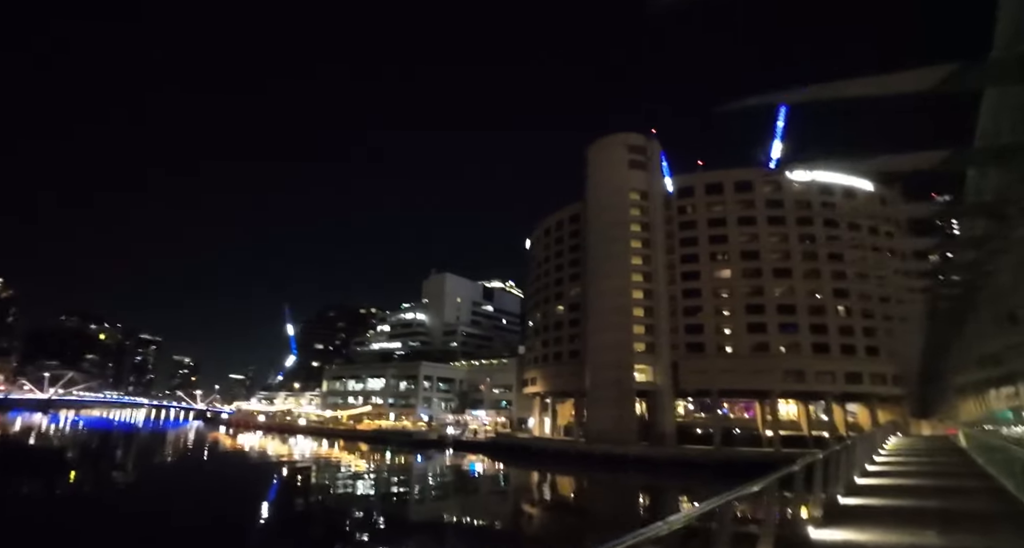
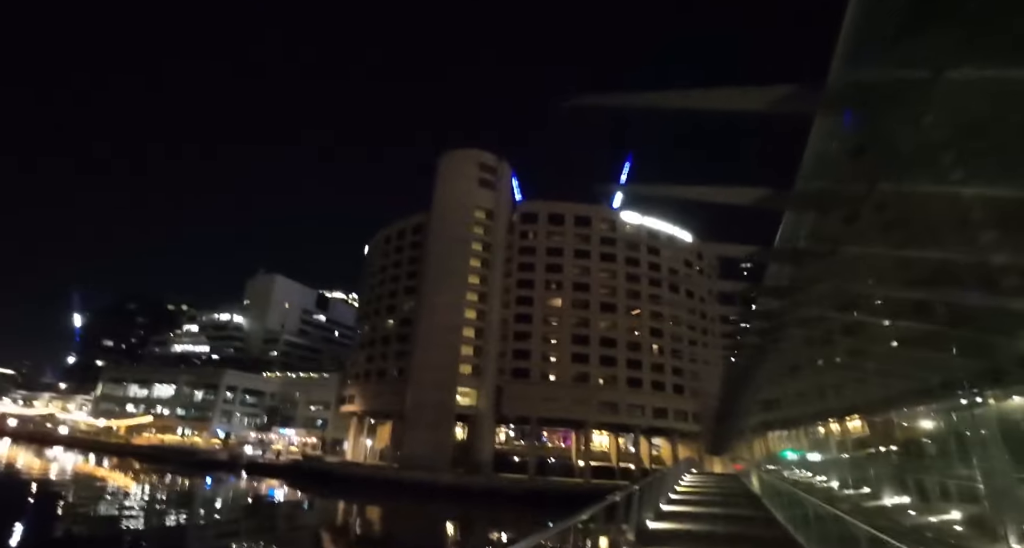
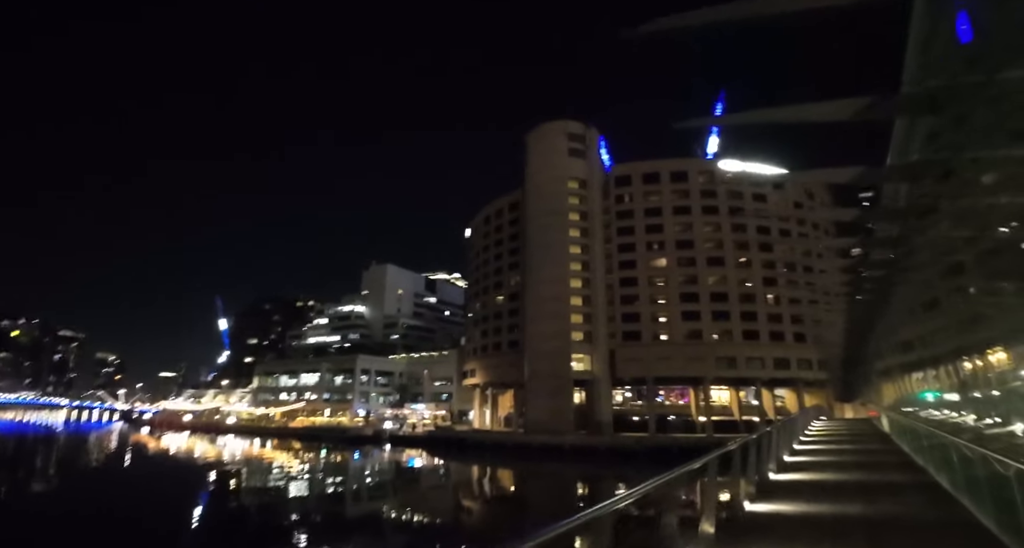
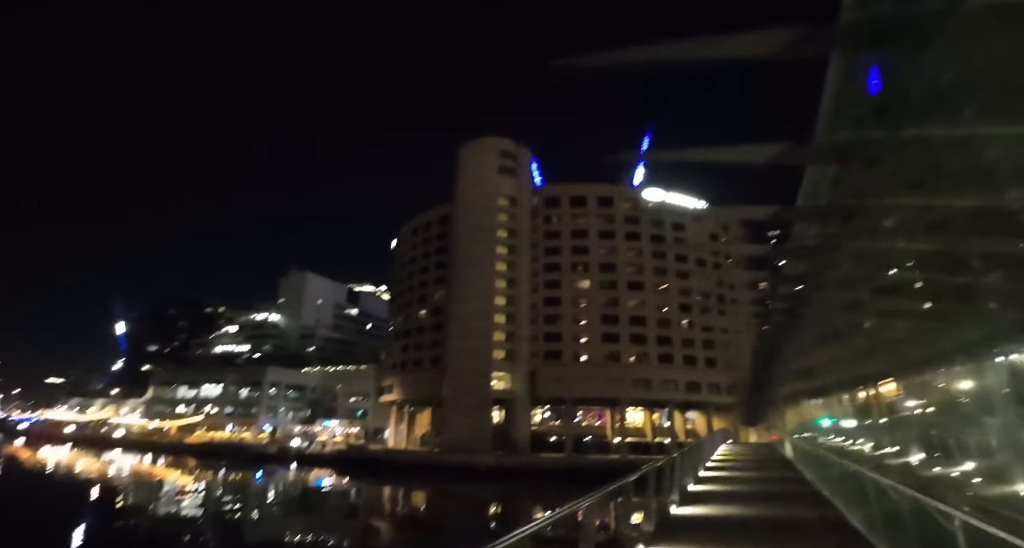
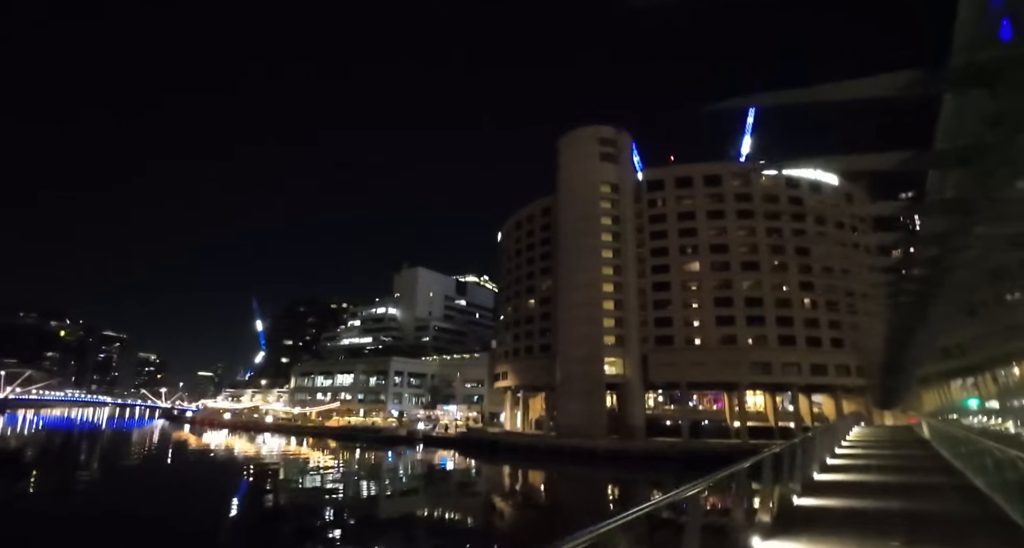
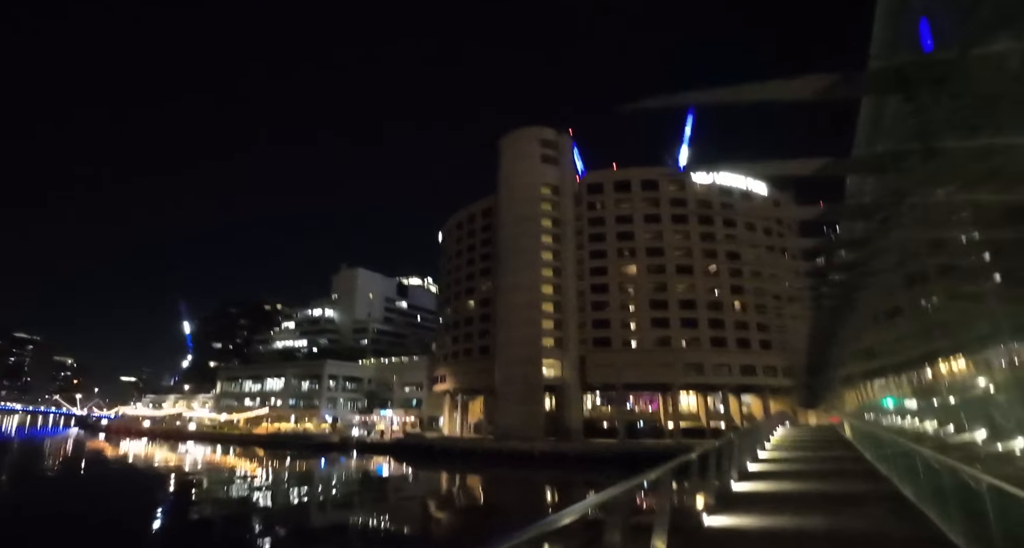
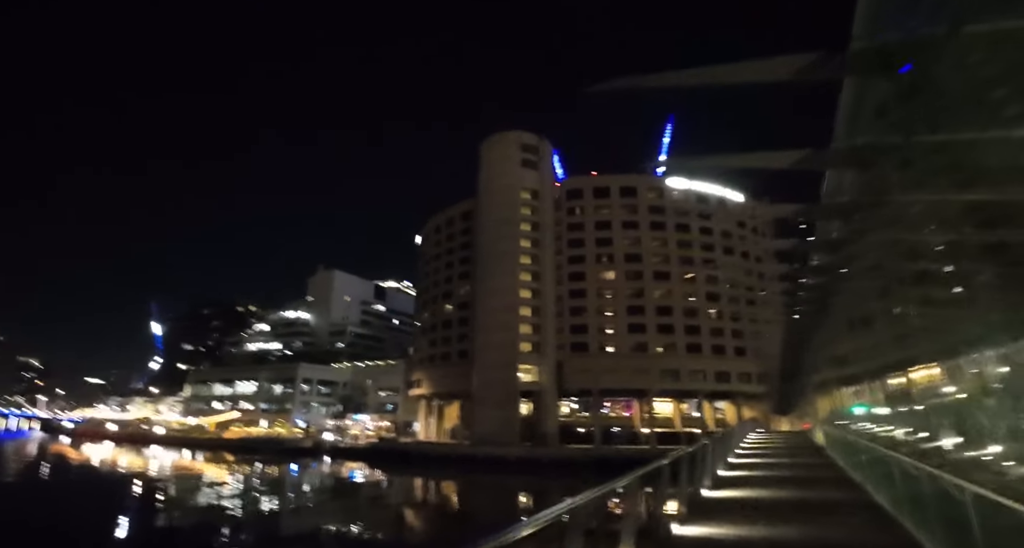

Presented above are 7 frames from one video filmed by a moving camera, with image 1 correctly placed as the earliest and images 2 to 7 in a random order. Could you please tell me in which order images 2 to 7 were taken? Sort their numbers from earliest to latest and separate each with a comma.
5, 3, 6, 7, 4, 2
